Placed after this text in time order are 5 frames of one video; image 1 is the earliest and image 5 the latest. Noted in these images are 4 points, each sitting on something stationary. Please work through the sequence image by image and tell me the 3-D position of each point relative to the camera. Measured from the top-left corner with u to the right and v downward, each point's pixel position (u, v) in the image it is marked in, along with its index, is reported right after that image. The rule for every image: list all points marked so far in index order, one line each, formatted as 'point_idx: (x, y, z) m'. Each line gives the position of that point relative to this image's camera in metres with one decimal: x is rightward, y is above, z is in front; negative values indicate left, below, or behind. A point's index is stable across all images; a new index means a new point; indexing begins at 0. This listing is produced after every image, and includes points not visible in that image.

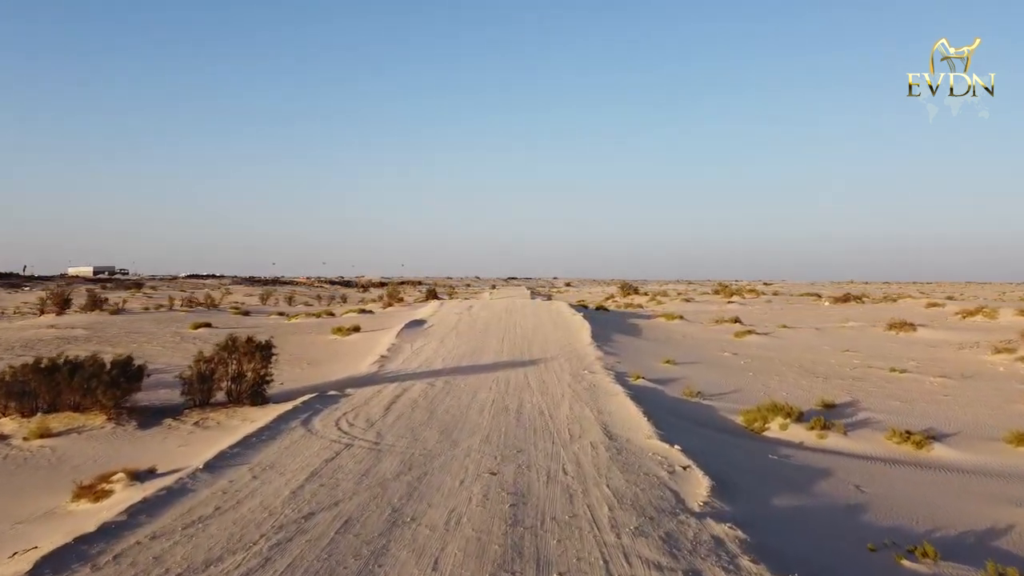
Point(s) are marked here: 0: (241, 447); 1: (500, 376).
0: (-3.5, -2.1, +8.7) m
1: (-0.2, -1.9, +14.2) m
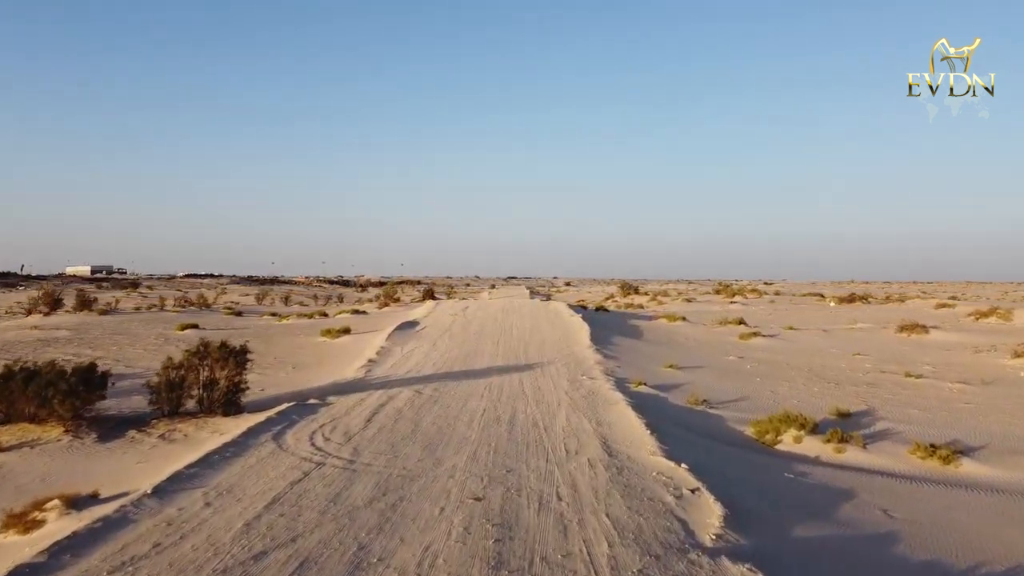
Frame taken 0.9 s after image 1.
0: (-3.6, -2.1, +7.8) m
1: (-0.4, -1.9, +13.4) m
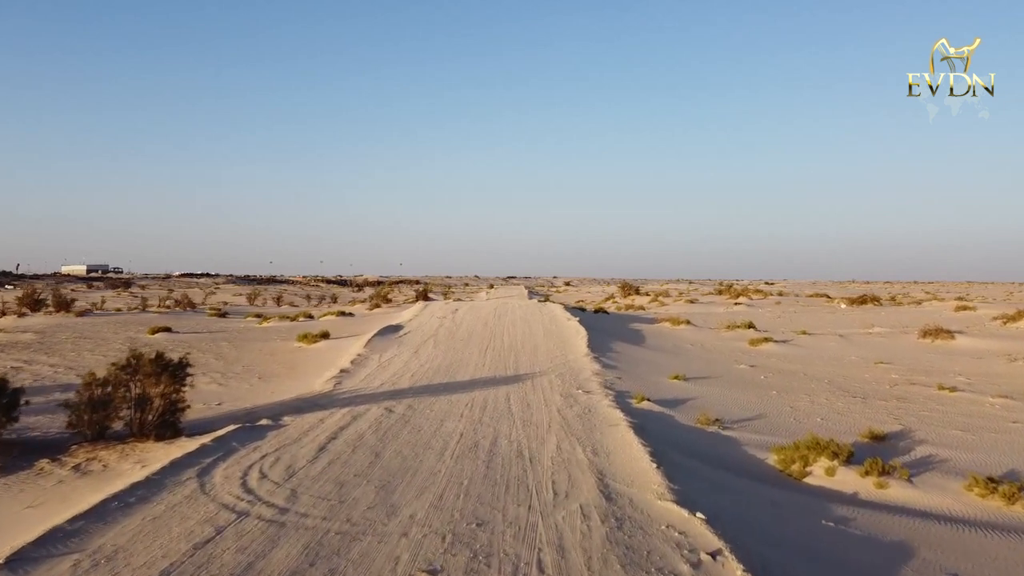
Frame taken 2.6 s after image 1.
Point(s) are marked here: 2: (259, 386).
0: (-3.9, -2.1, +6.2) m
1: (-0.6, -1.9, +11.8) m
2: (-5.6, -2.2, +14.9) m
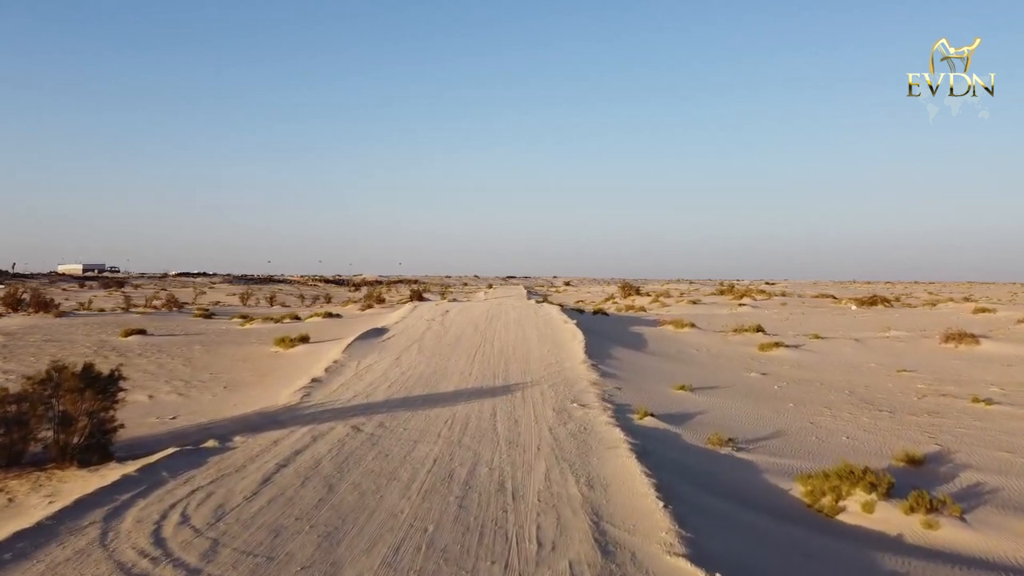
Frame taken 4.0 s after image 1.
0: (-4.1, -2.1, +4.9) m
1: (-0.8, -2.0, +10.4) m
2: (-5.8, -2.2, +13.5) m
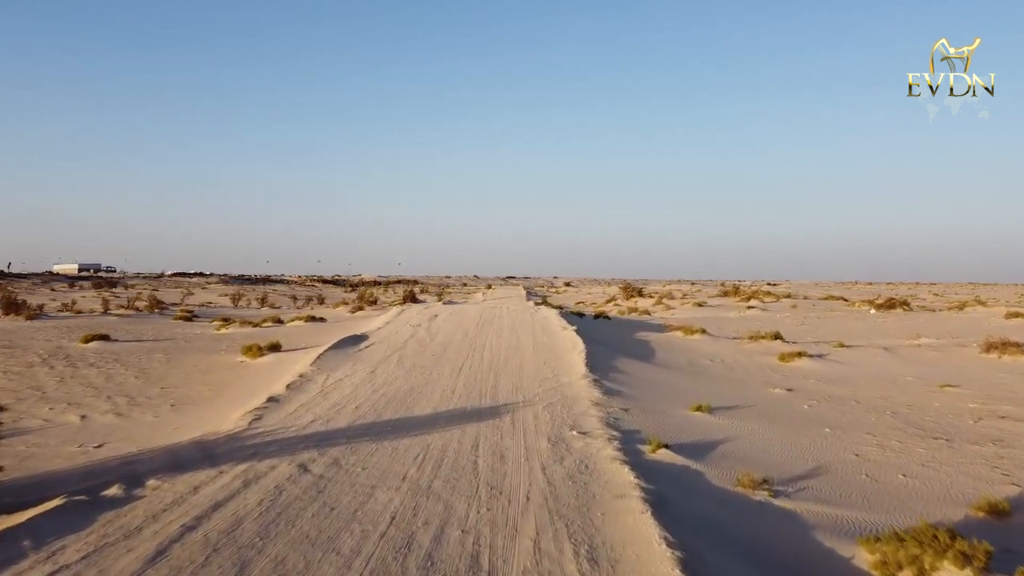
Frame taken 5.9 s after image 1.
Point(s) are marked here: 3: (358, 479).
0: (-4.3, -2.2, +3.0) m
1: (-1.0, -2.0, +8.6) m
2: (-6.0, -2.3, +11.7) m
3: (-1.7, -2.1, +7.5) m
